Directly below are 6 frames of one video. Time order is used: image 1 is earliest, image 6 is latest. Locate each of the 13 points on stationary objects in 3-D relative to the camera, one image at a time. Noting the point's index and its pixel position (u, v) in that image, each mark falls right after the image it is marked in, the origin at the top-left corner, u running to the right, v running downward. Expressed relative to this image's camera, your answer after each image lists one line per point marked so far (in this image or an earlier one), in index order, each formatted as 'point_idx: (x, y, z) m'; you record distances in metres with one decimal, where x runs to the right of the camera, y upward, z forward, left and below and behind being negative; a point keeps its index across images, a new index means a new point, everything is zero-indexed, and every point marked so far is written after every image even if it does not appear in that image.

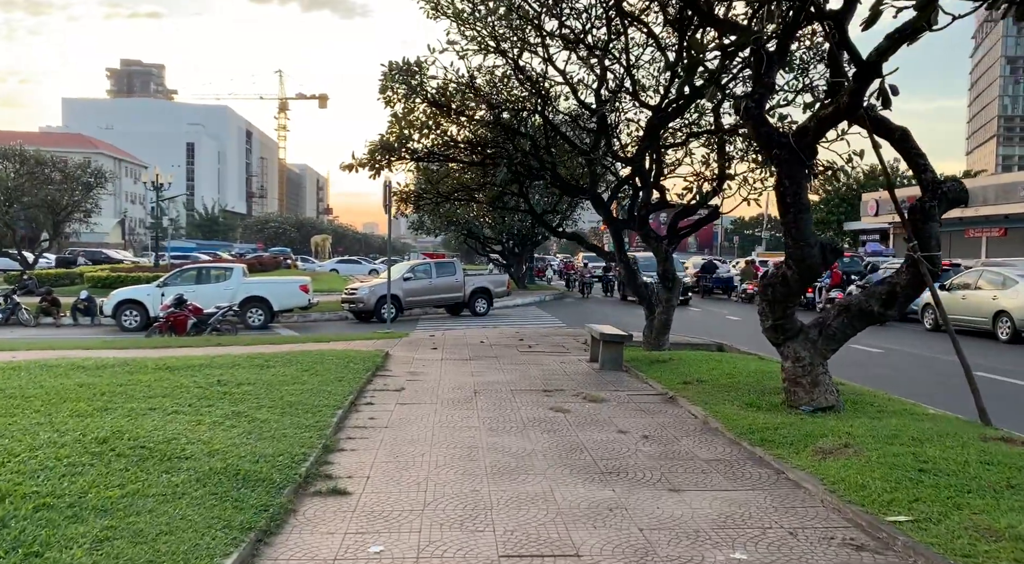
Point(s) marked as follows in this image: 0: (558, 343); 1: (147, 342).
0: (+0.8, -1.1, +14.0) m
1: (-6.6, -1.1, +14.6) m
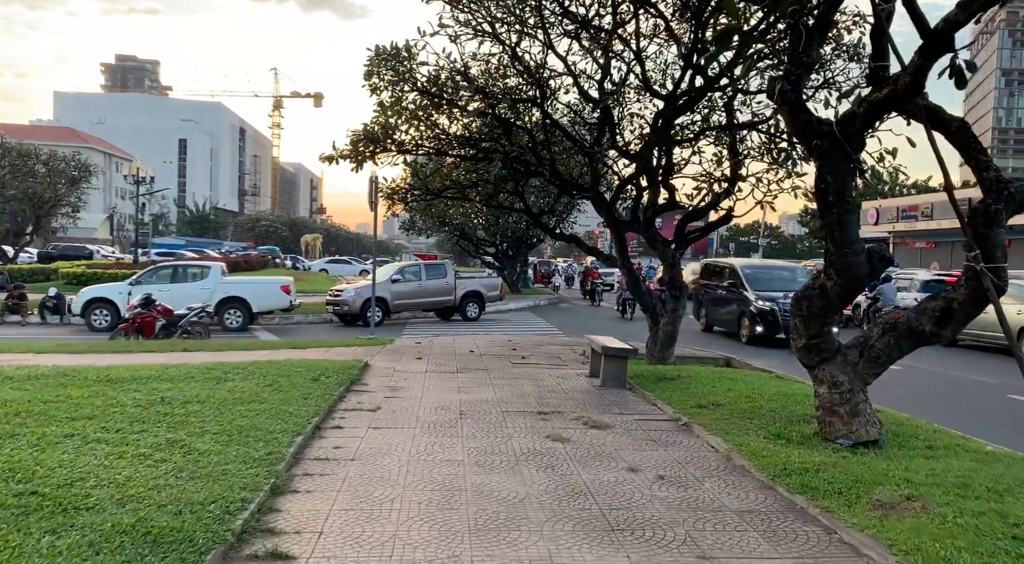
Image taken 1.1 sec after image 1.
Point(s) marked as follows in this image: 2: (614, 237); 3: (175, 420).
0: (+0.7, -1.2, +13.0) m
1: (-6.7, -1.1, +13.5) m
2: (+1.6, +0.7, +13.0) m
3: (-2.6, -1.1, +6.2) m
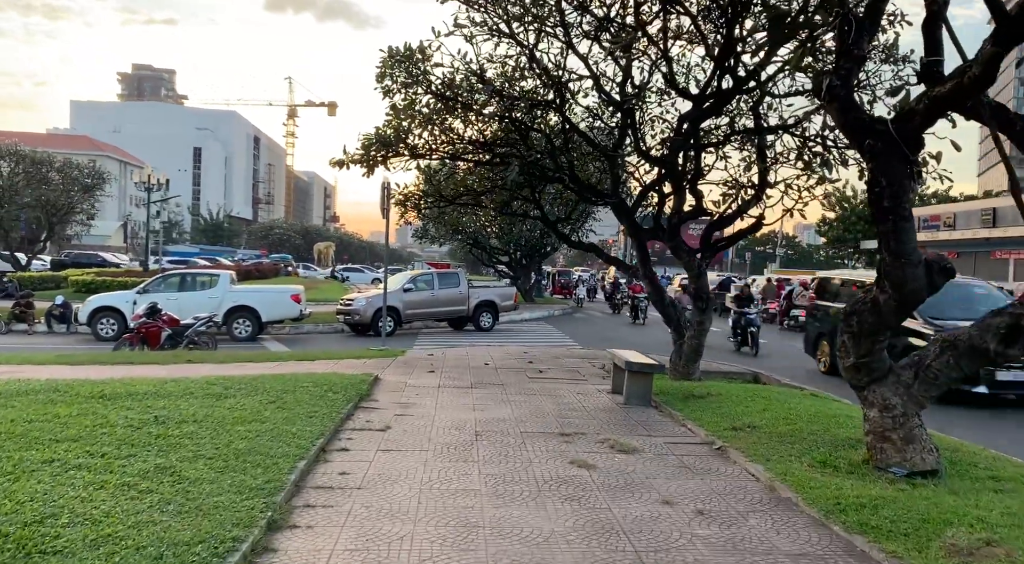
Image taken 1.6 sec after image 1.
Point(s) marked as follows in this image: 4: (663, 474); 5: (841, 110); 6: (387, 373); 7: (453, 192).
0: (+0.9, -1.3, +12.4) m
1: (-6.4, -1.2, +13.0) m
2: (+1.9, +0.6, +12.5) m
3: (-2.4, -1.1, +5.7) m
4: (+1.1, -1.4, +6.0) m
5: (+2.3, +1.2, +5.8) m
6: (-1.7, -1.3, +11.3) m
7: (-1.1, +1.6, +14.6) m
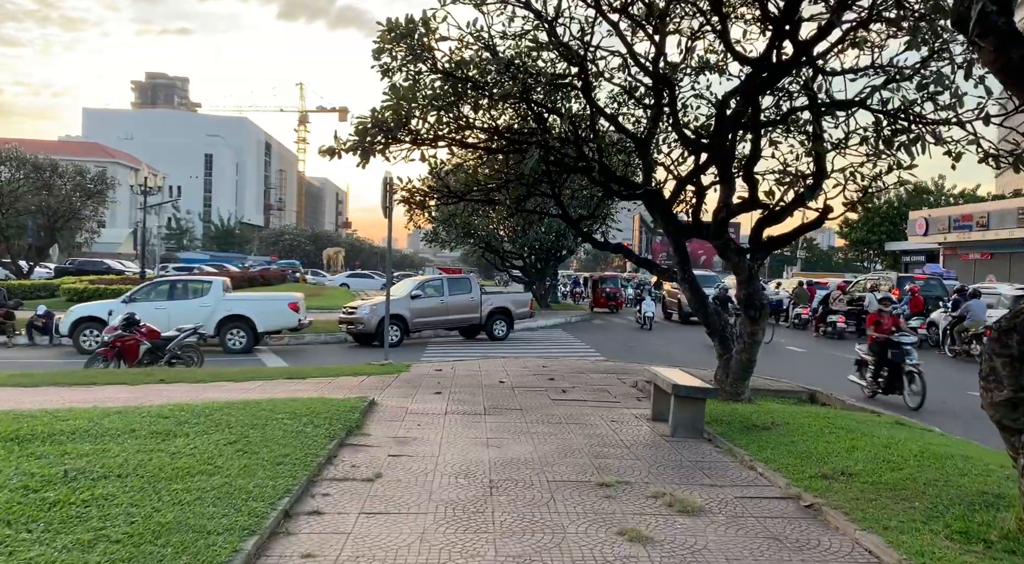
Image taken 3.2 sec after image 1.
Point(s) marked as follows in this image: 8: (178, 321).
0: (+1.2, -1.4, +10.8) m
1: (-6.2, -1.3, +11.5) m
2: (+2.1, +0.5, +10.8) m
3: (-2.3, -1.2, +4.1) m
4: (+1.3, -1.4, +4.4) m
5: (+2.5, +1.2, +4.1) m
6: (-1.5, -1.3, +9.7) m
7: (-0.8, +1.5, +13.0) m
8: (-7.4, -0.8, +18.0) m
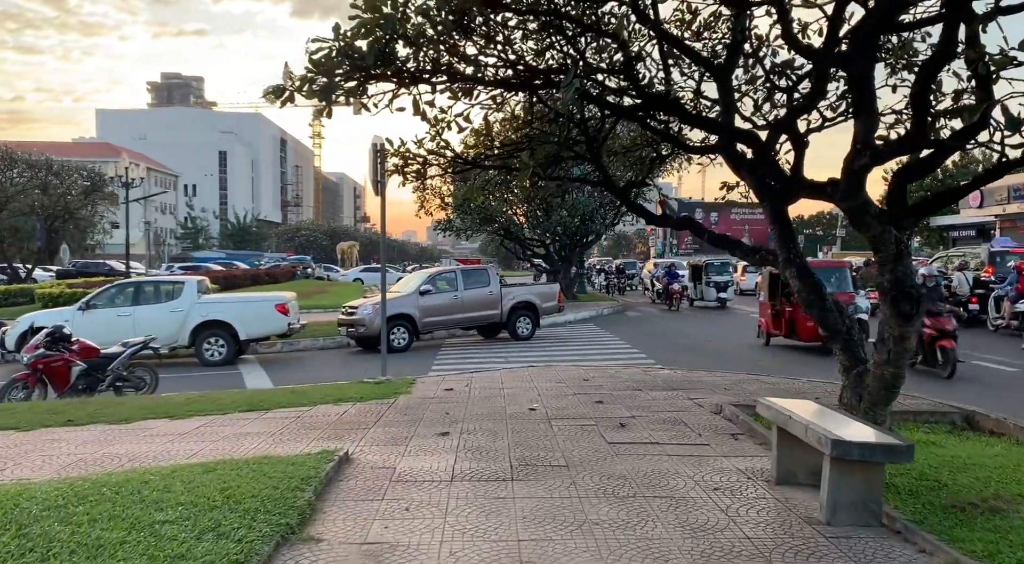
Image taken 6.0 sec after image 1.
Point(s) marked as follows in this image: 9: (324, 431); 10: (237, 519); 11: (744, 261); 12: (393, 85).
0: (+1.5, -1.3, +7.7) m
1: (-5.8, -1.4, +8.6) m
2: (+2.4, +0.6, +7.7) m
3: (-2.1, -1.2, +1.2) m
4: (+1.5, -1.4, +1.3) m
5: (+2.6, +1.3, +1.0) m
6: (-1.2, -1.3, +6.7) m
7: (-0.5, +1.6, +10.0) m
8: (-6.9, -0.9, +15.2) m
9: (-1.7, -1.3, +7.1) m
10: (-1.4, -1.2, +4.3) m
11: (+2.3, +0.2, +8.0) m
12: (-1.2, +1.9, +8.0) m
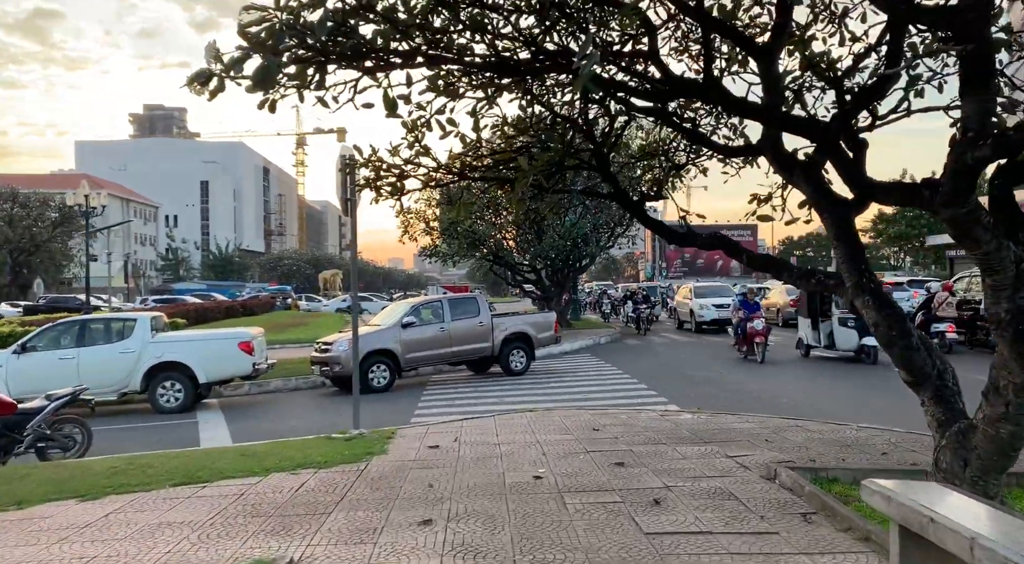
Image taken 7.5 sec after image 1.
0: (+1.5, -1.5, +6.0) m
1: (-5.8, -1.8, +6.8) m
2: (+2.4, +0.4, +6.1) m
3: (-2.0, -1.3, -0.5) m
4: (+1.6, -1.5, -0.3) m
5: (+2.6, +1.3, -0.6) m
6: (-1.2, -1.6, +5.0) m
7: (-0.5, +1.3, +8.4) m
8: (-7.0, -1.5, +13.4) m
9: (-1.6, -1.6, +5.4) m
10: (-1.4, -1.4, +2.6) m
11: (+2.3, 0.0, +6.4) m
12: (-1.2, +1.6, +6.4) m
